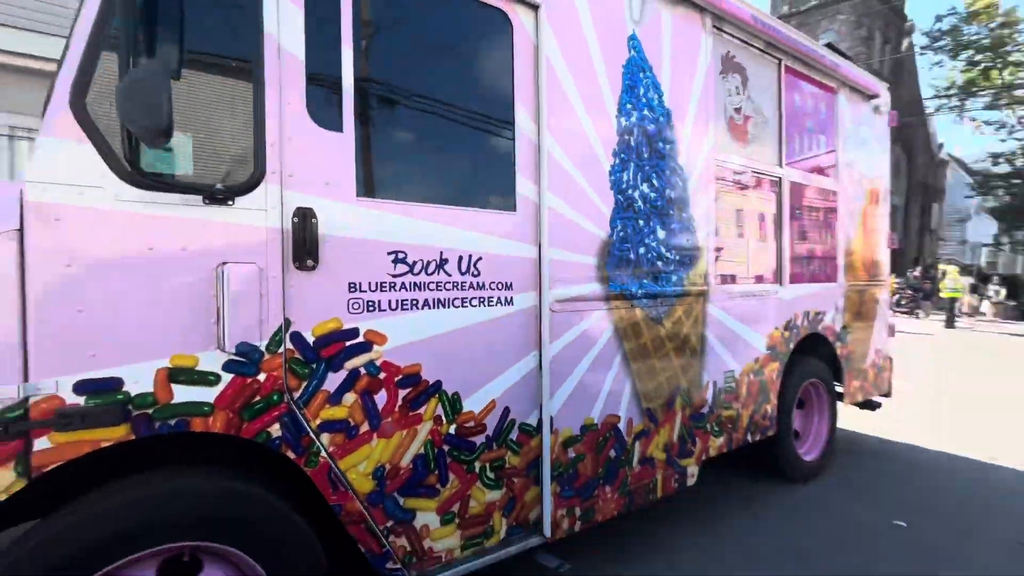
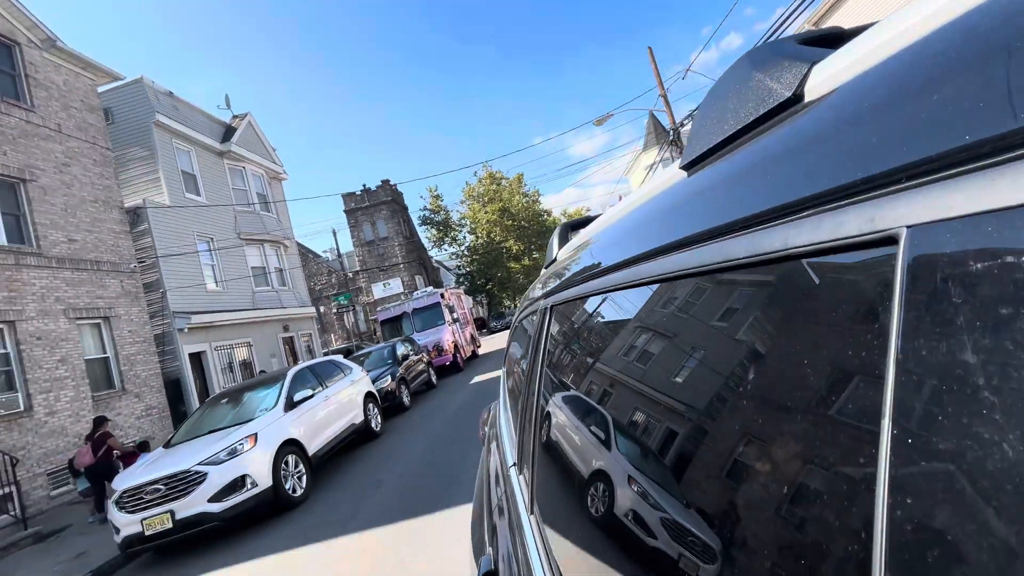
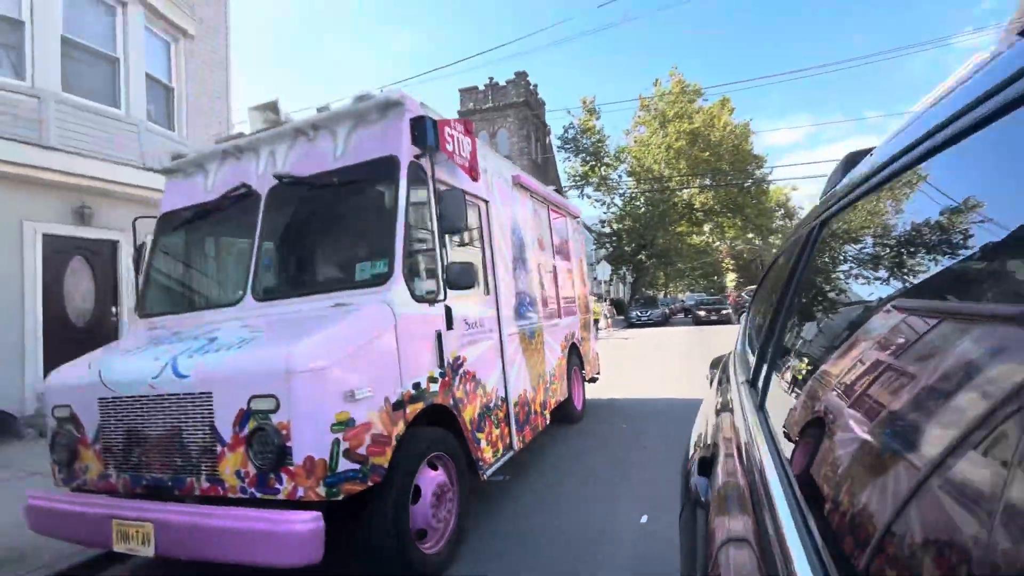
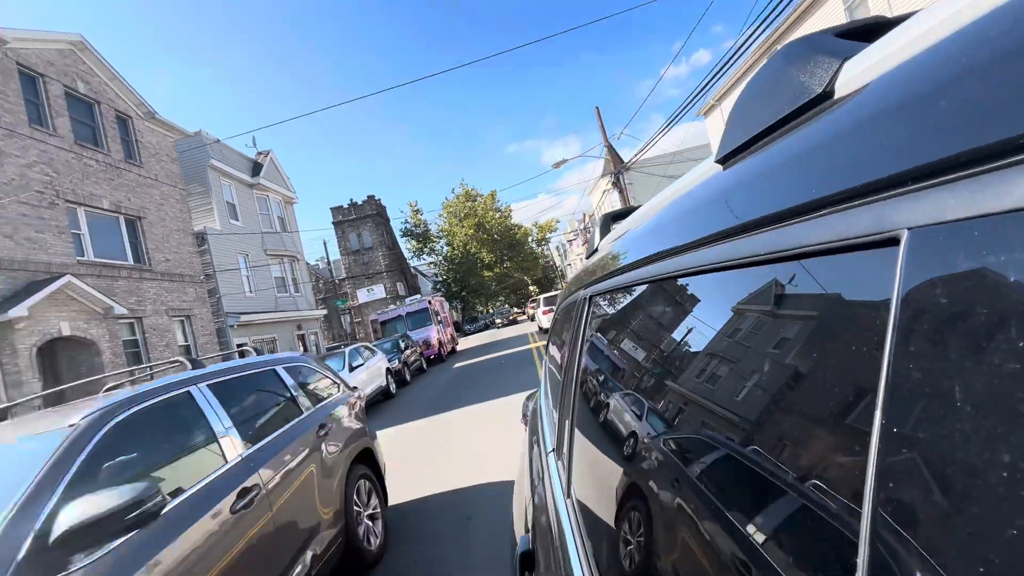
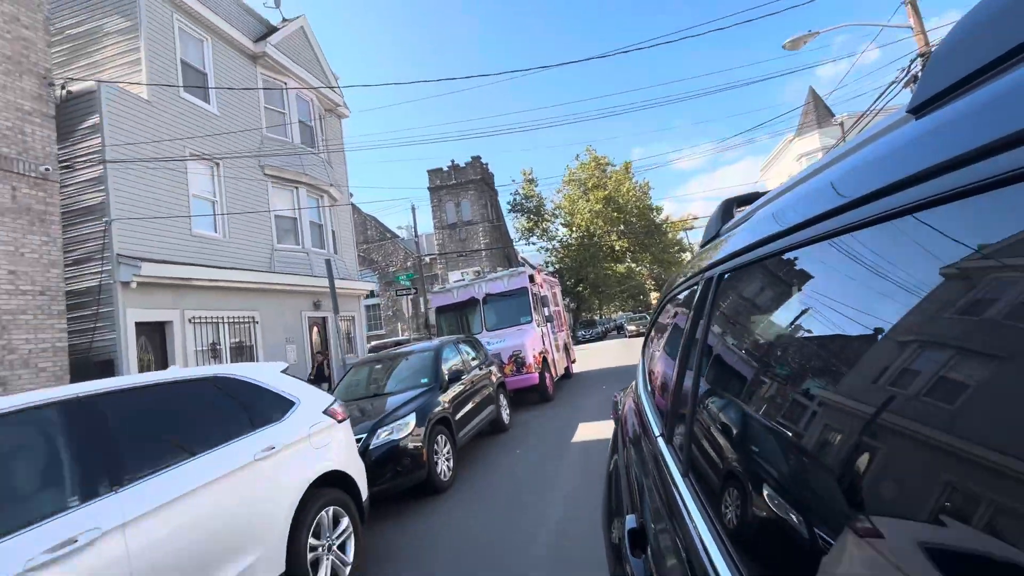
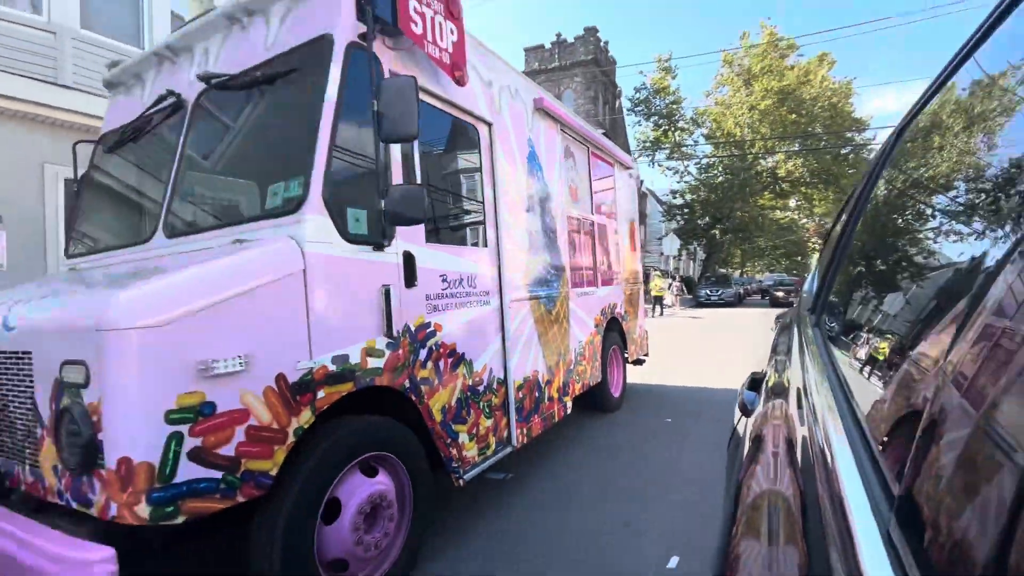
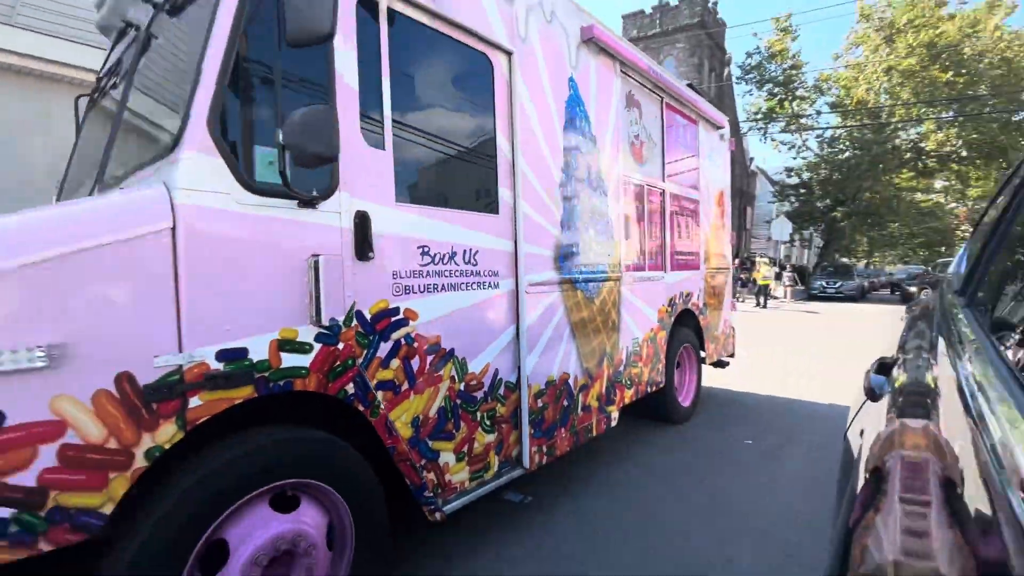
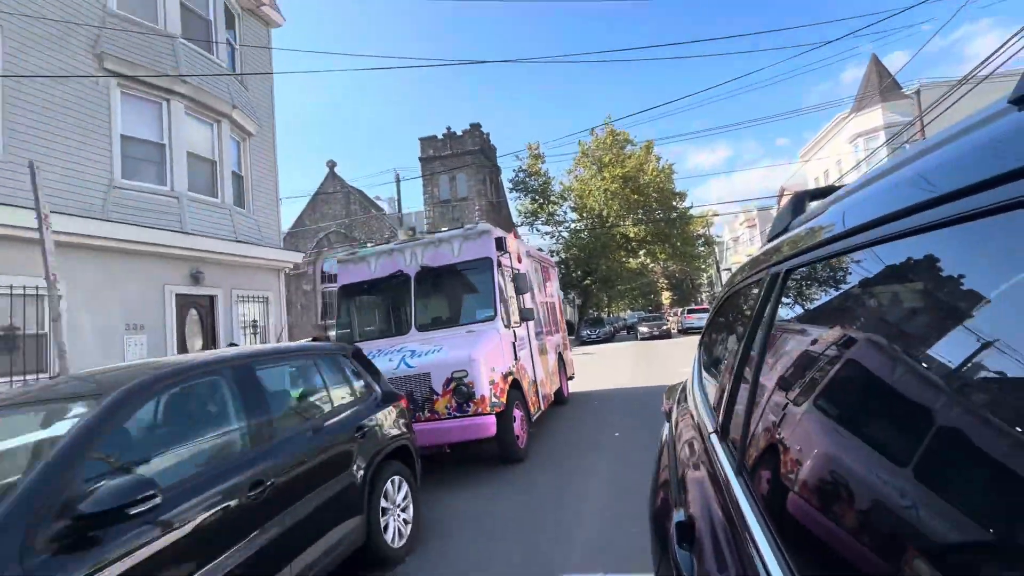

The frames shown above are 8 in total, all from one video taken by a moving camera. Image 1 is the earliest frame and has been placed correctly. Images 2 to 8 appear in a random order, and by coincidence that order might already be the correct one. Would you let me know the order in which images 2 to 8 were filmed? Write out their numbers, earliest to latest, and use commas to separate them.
7, 6, 3, 8, 5, 2, 4
